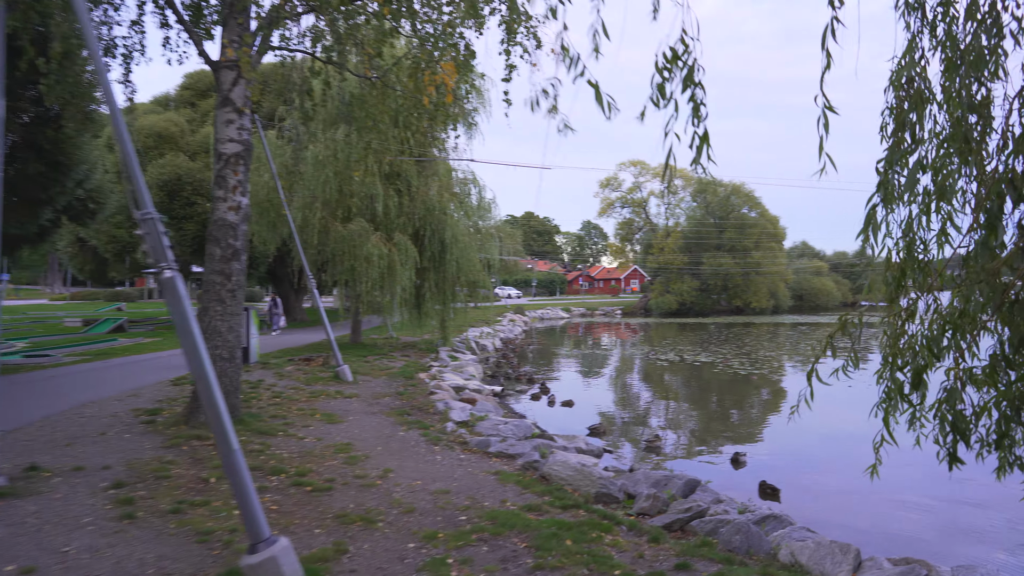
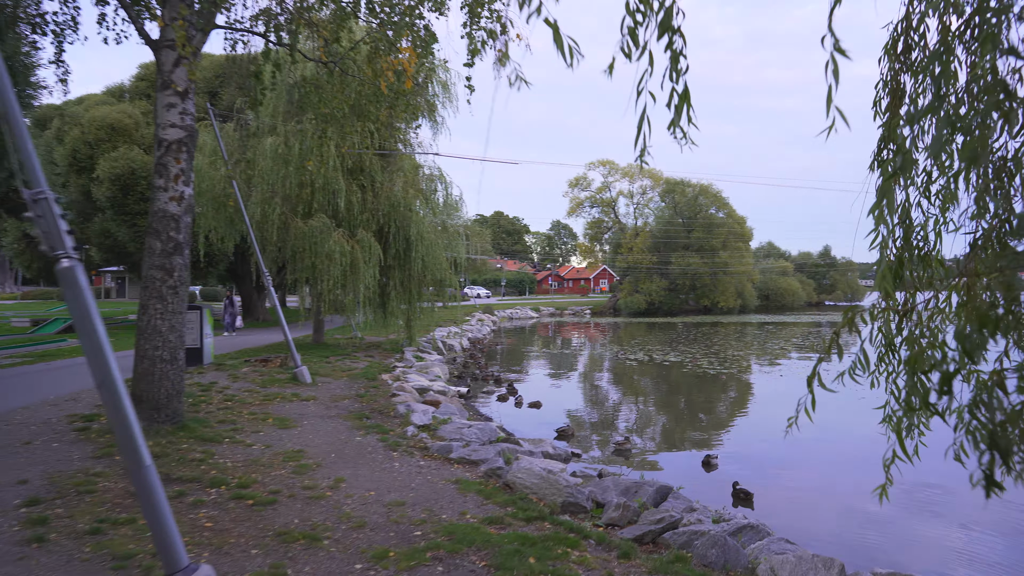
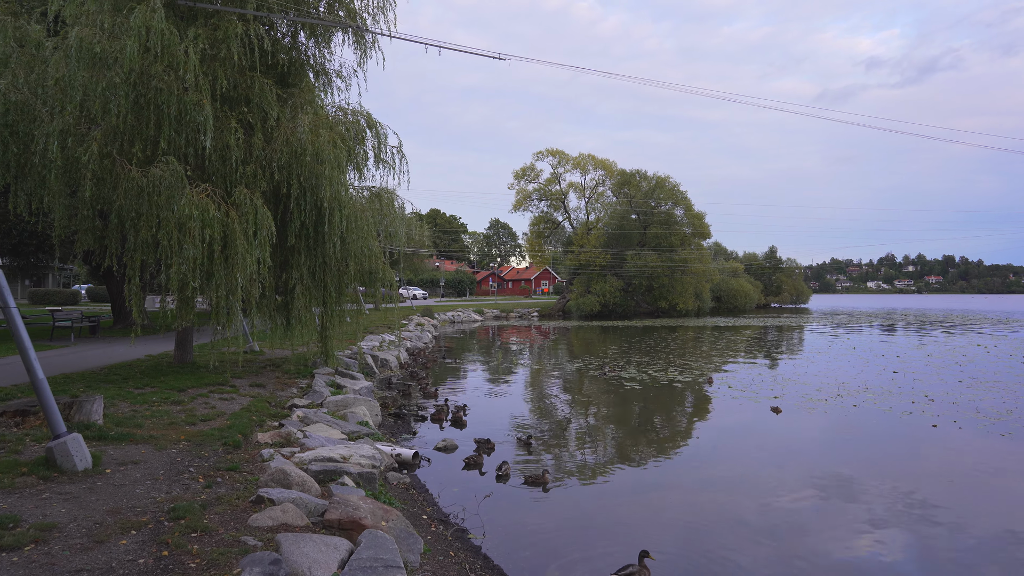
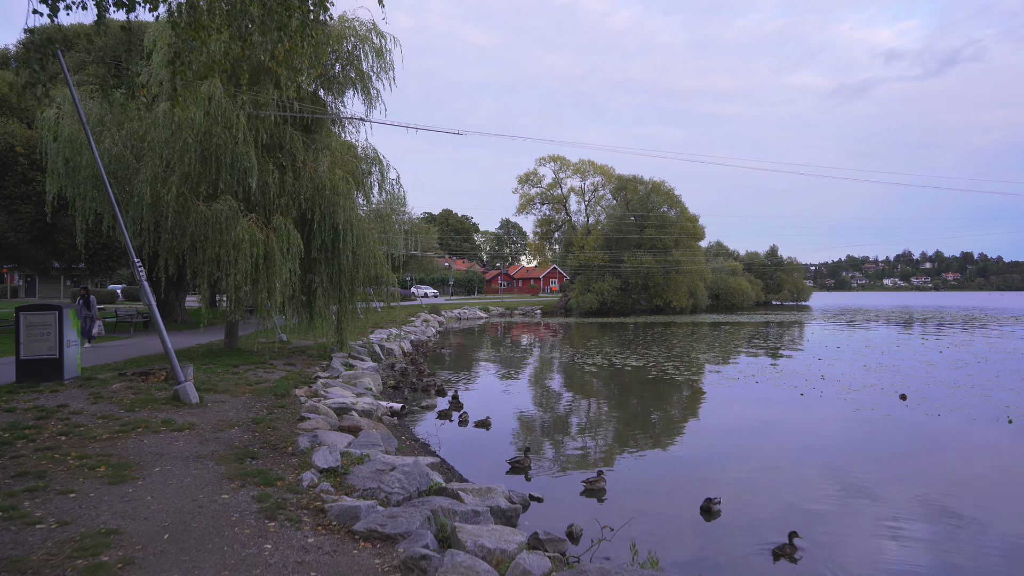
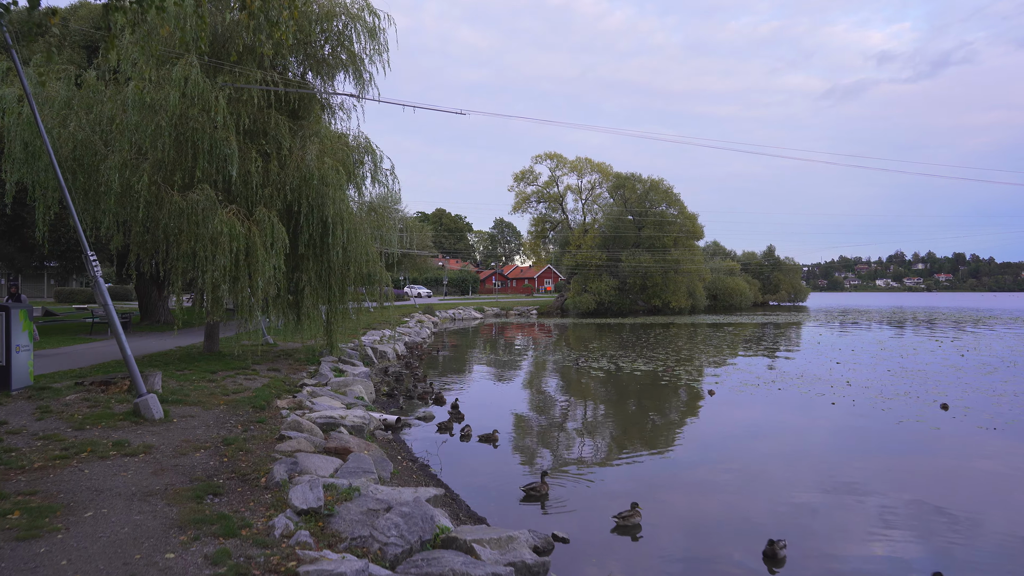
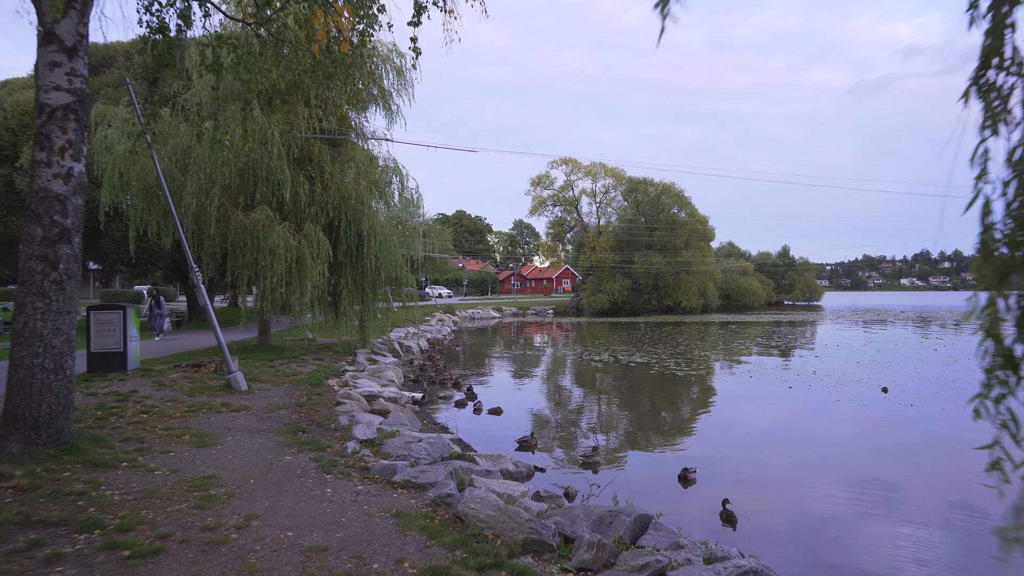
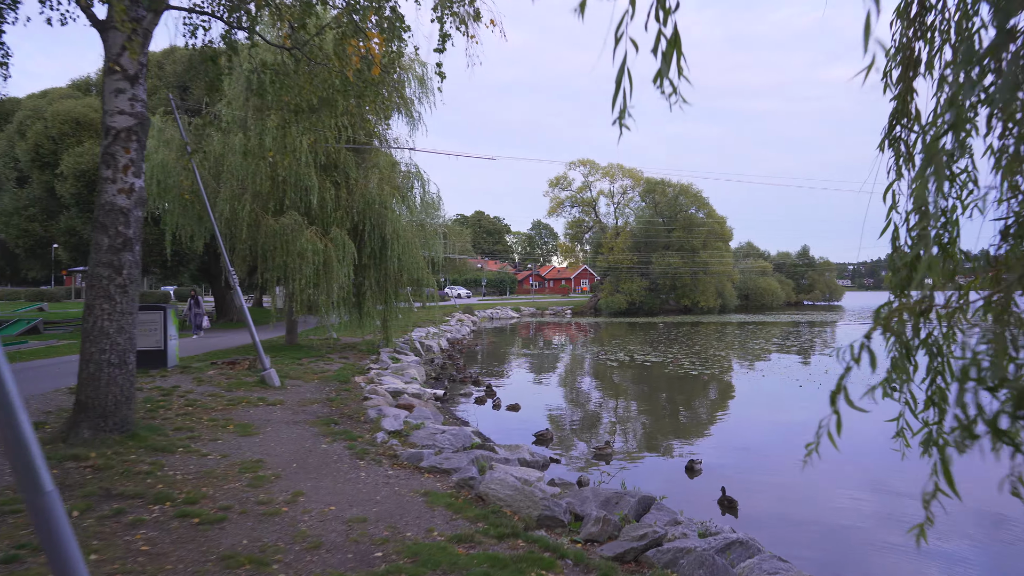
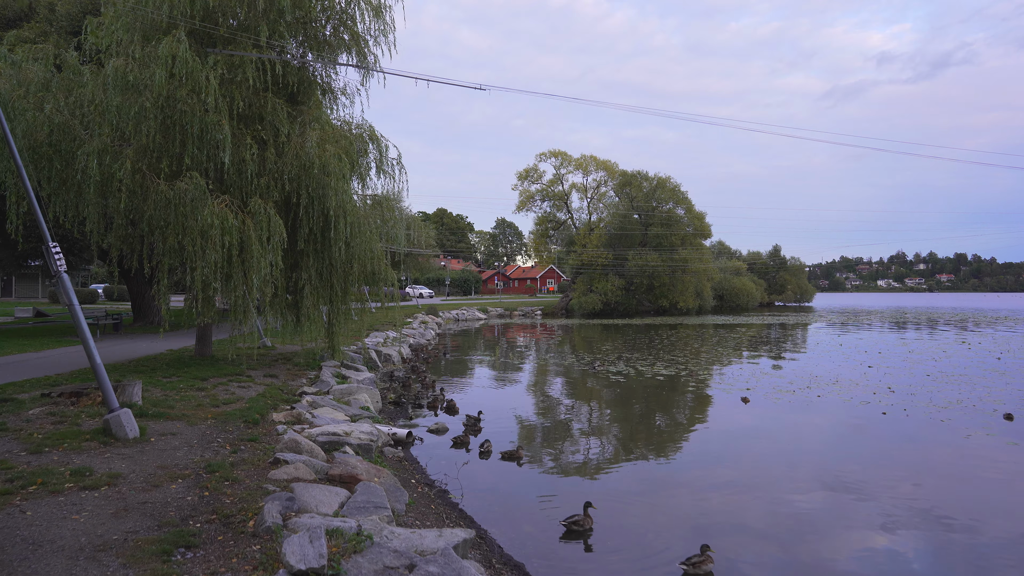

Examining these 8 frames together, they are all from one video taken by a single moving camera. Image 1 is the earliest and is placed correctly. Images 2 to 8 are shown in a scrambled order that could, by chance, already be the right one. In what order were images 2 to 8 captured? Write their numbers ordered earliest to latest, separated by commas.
2, 7, 6, 4, 5, 8, 3
